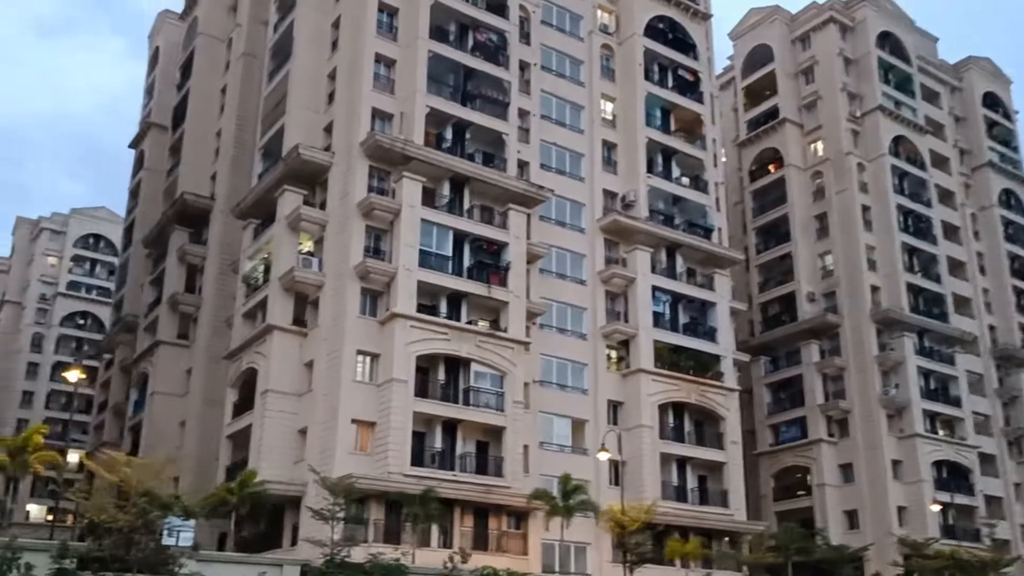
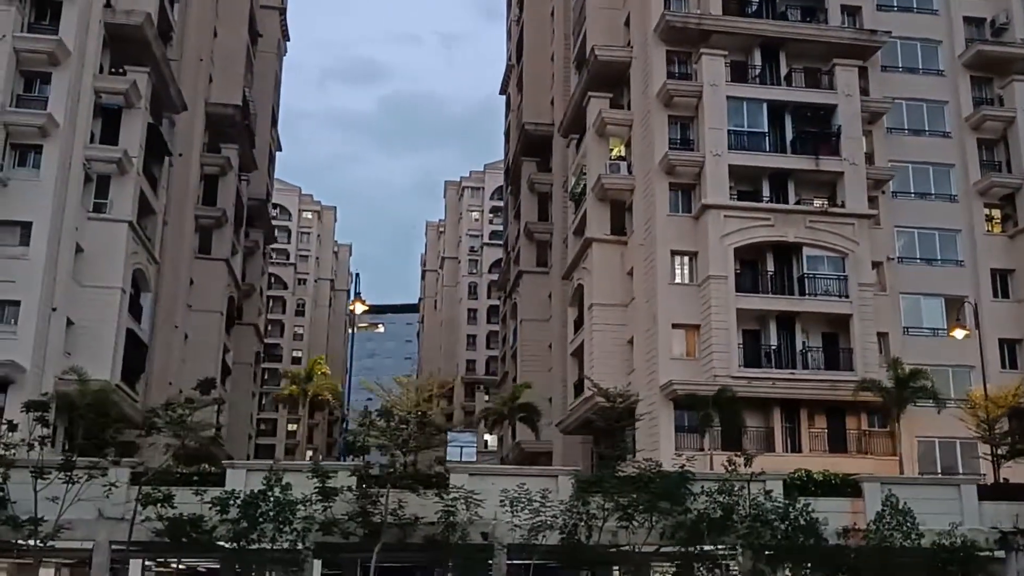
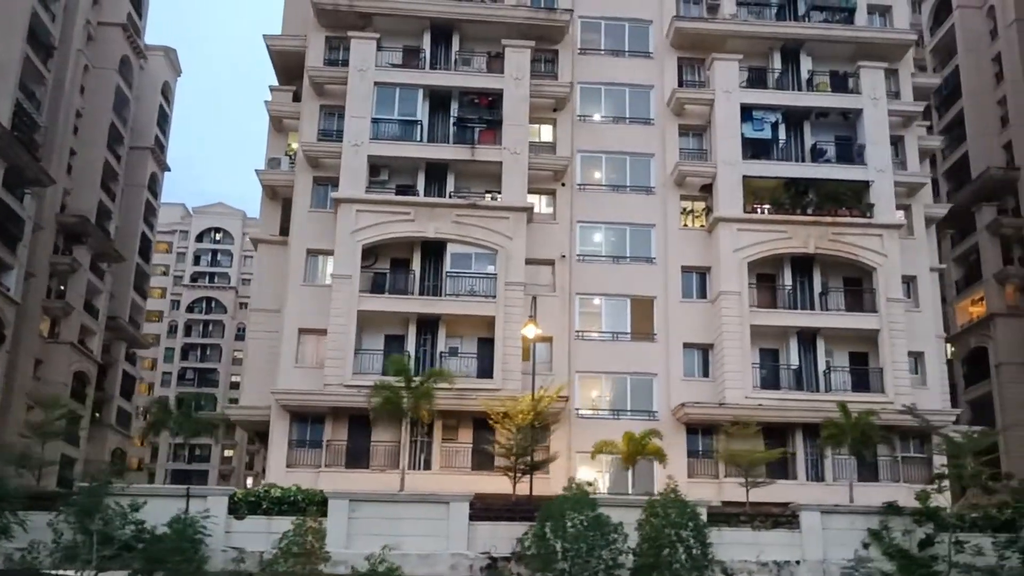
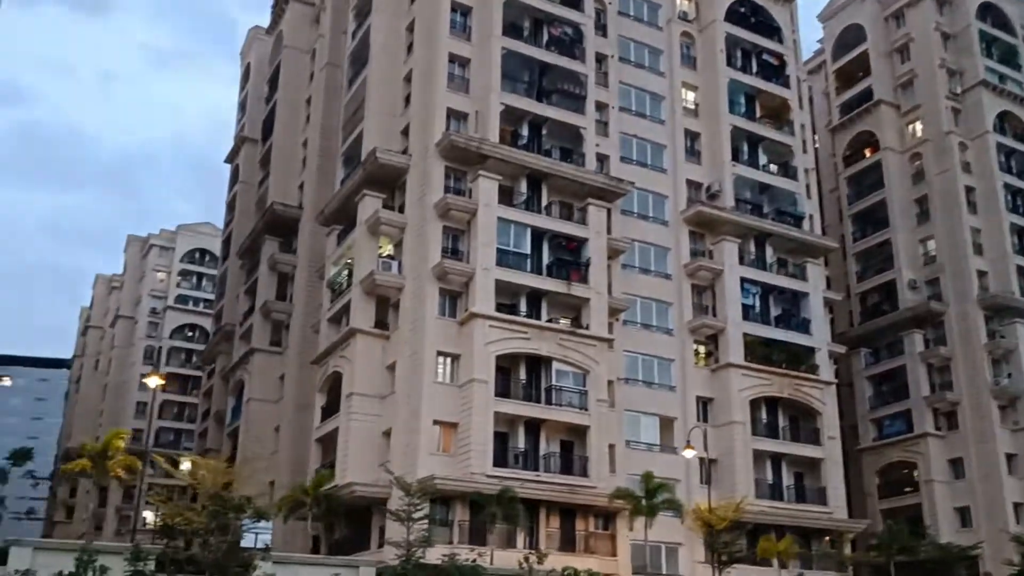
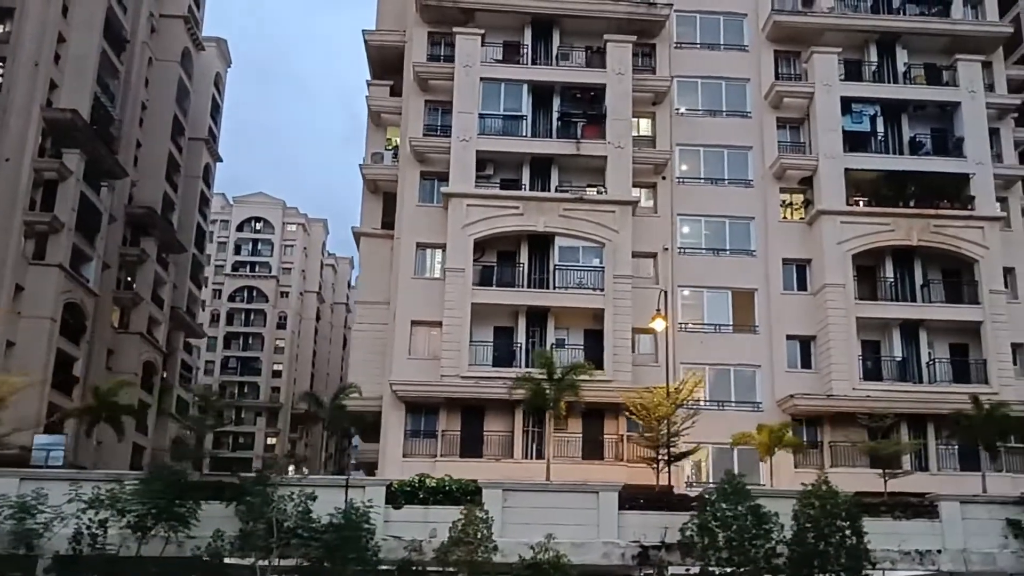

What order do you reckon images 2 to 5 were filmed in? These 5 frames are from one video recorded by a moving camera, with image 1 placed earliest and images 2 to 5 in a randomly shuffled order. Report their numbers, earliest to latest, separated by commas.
4, 2, 5, 3
